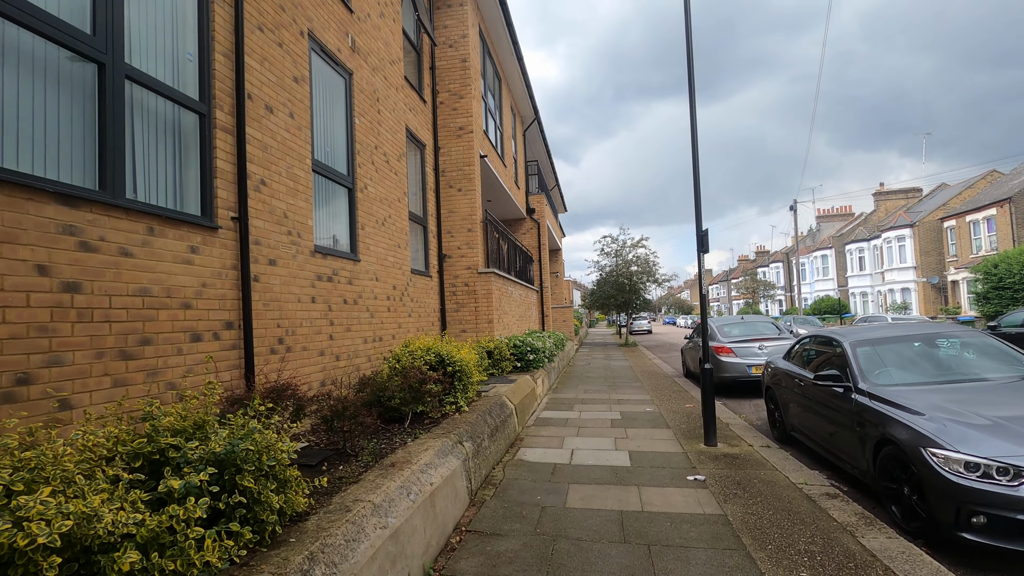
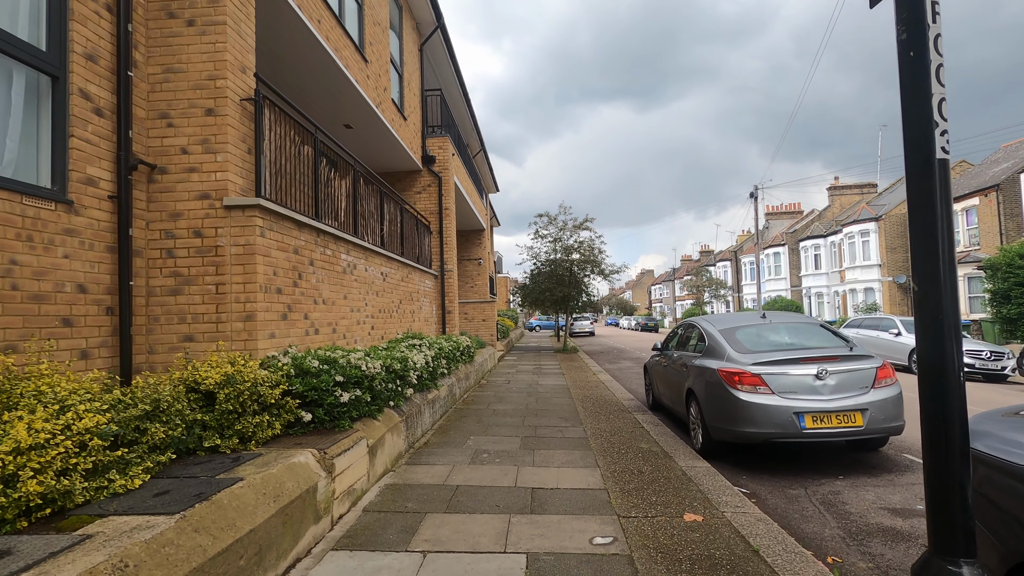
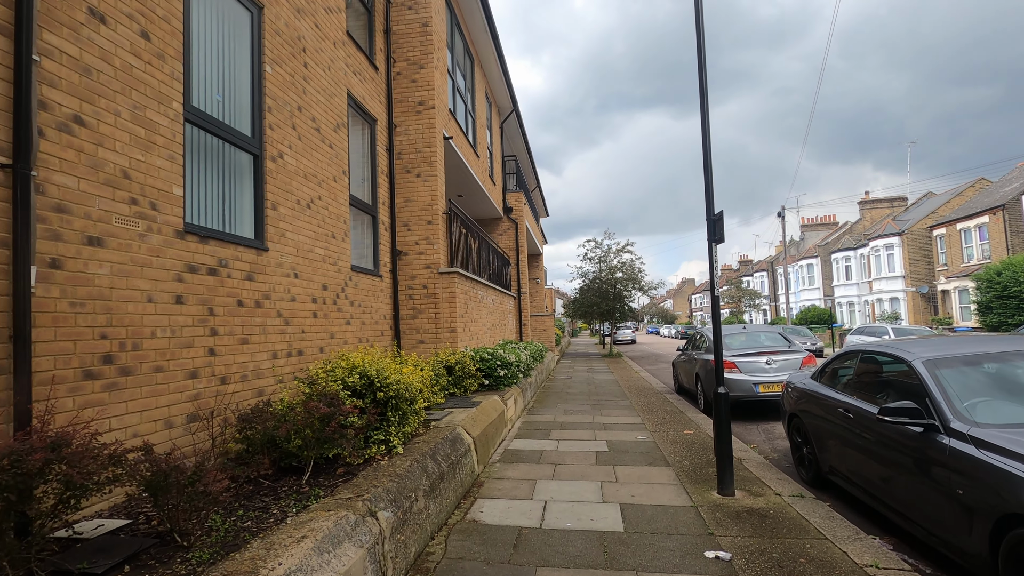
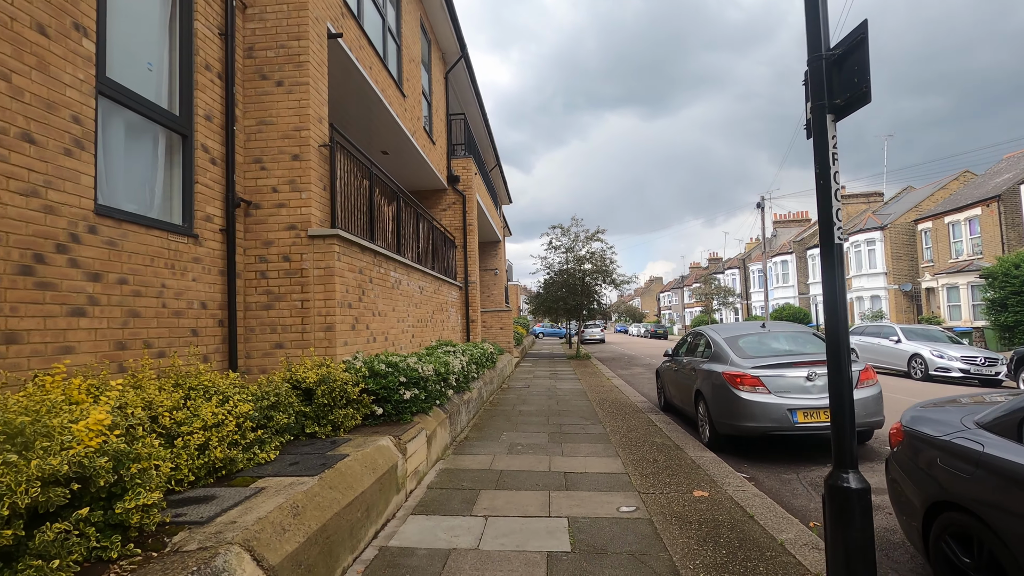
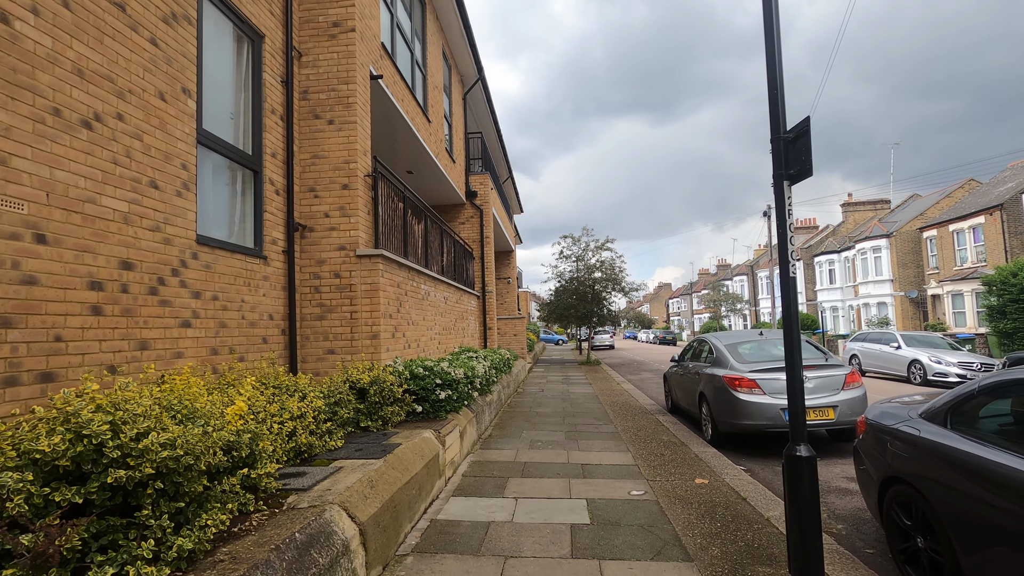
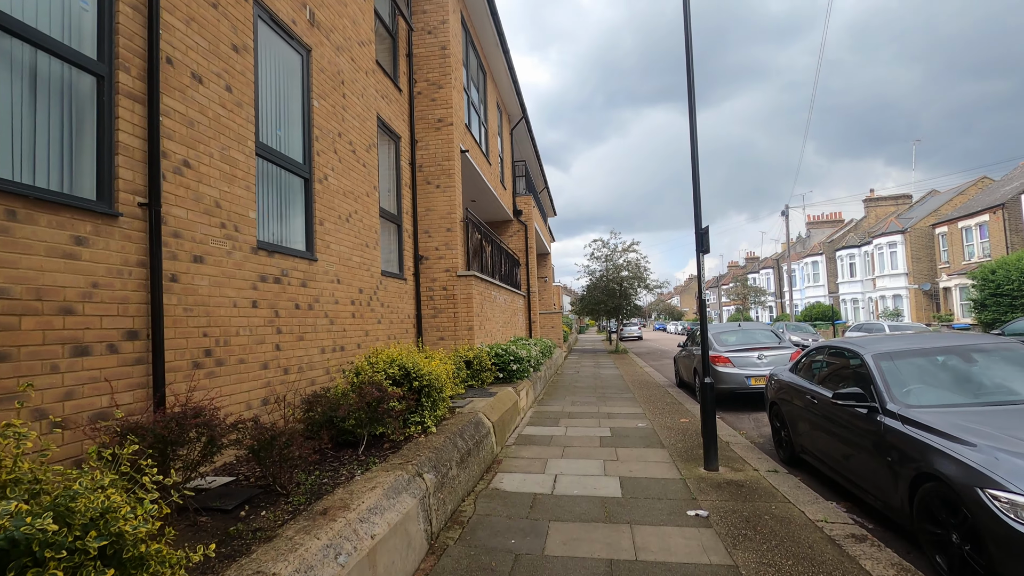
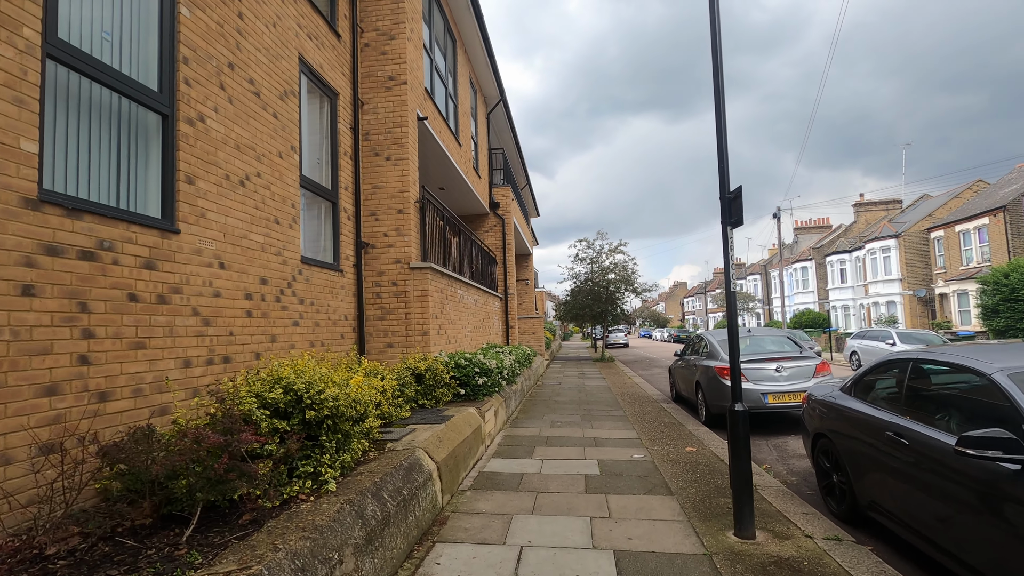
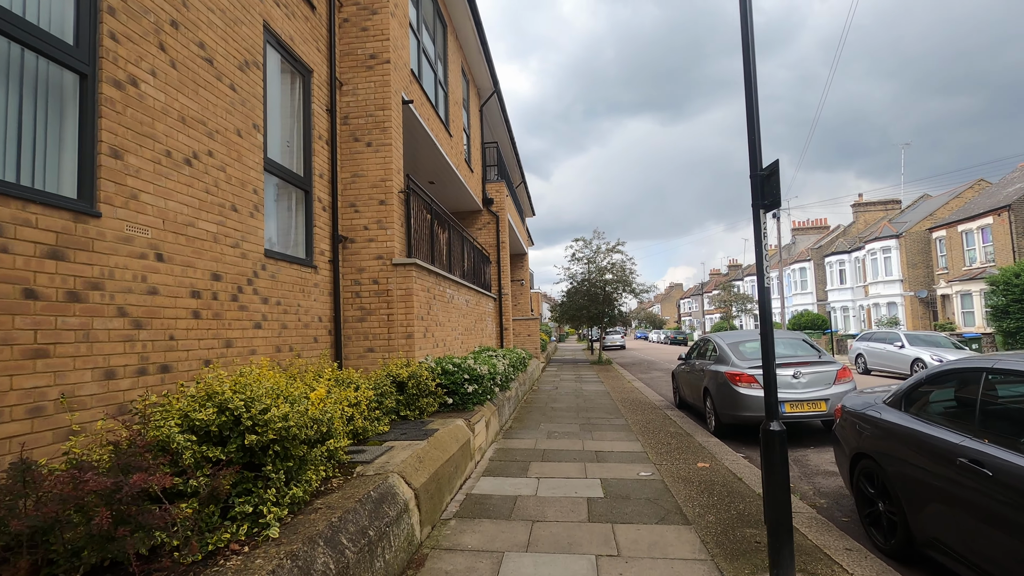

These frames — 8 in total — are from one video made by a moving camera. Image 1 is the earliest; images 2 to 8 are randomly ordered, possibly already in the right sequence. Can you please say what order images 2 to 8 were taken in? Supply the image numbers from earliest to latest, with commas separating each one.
6, 3, 7, 8, 5, 4, 2
